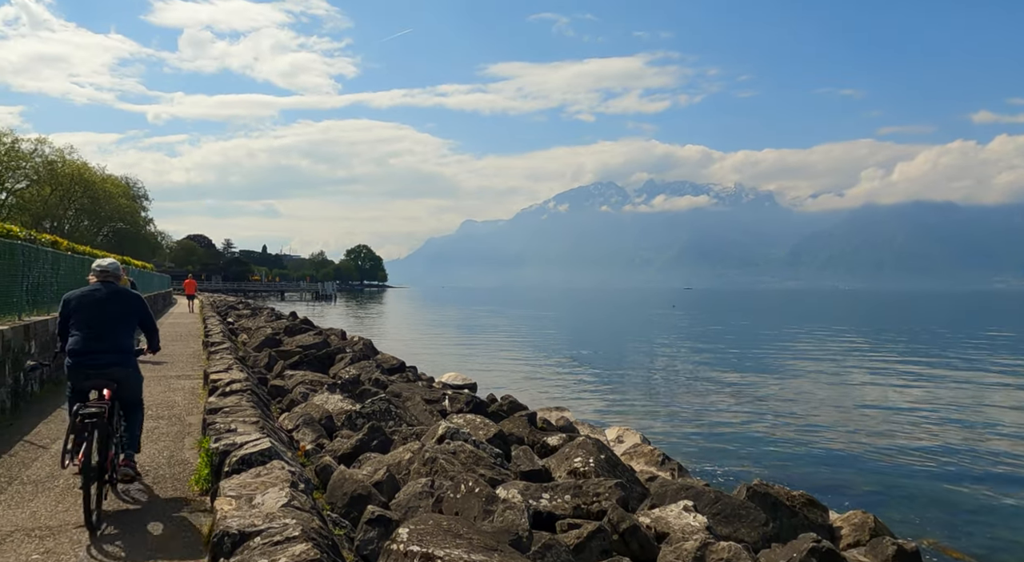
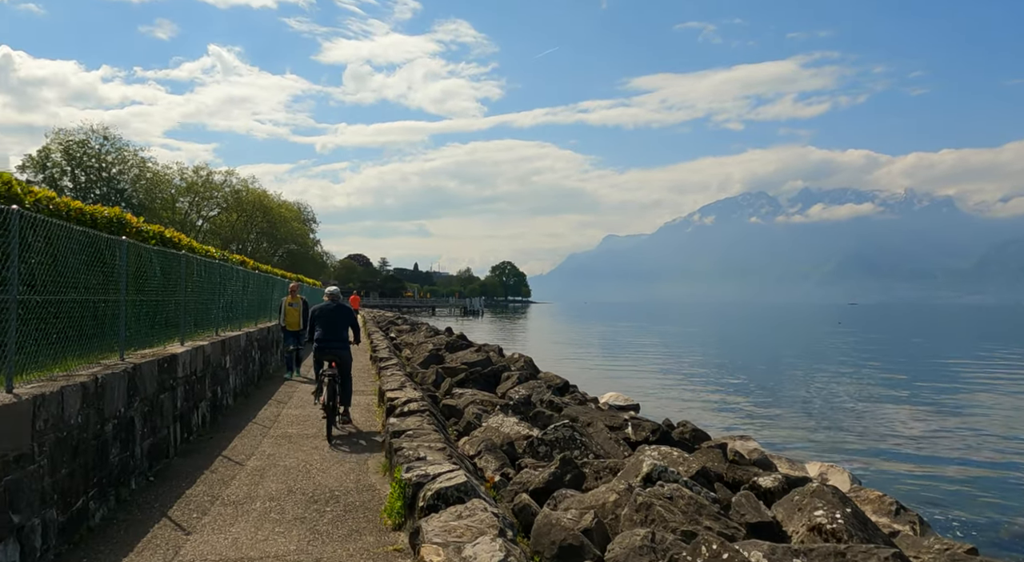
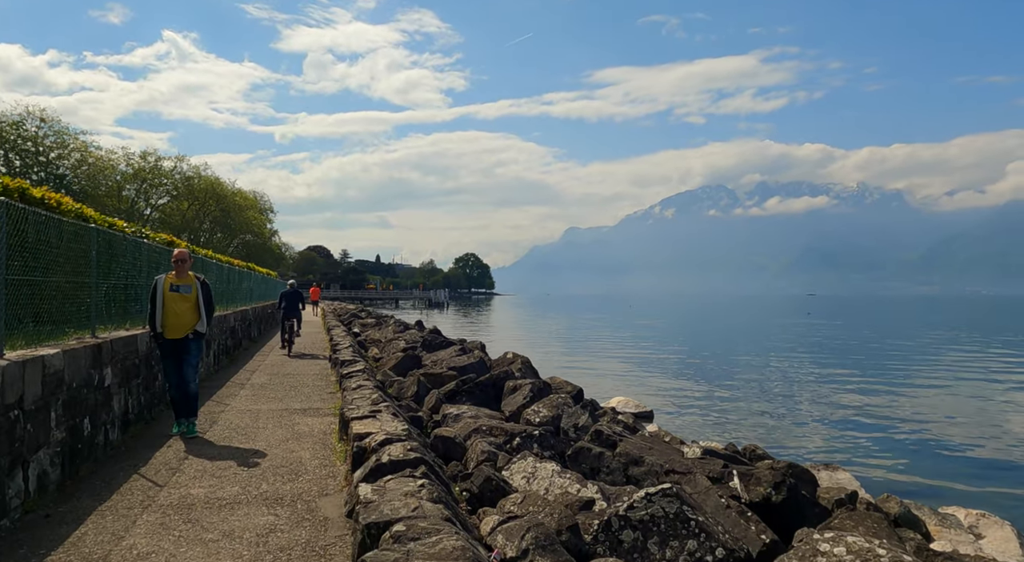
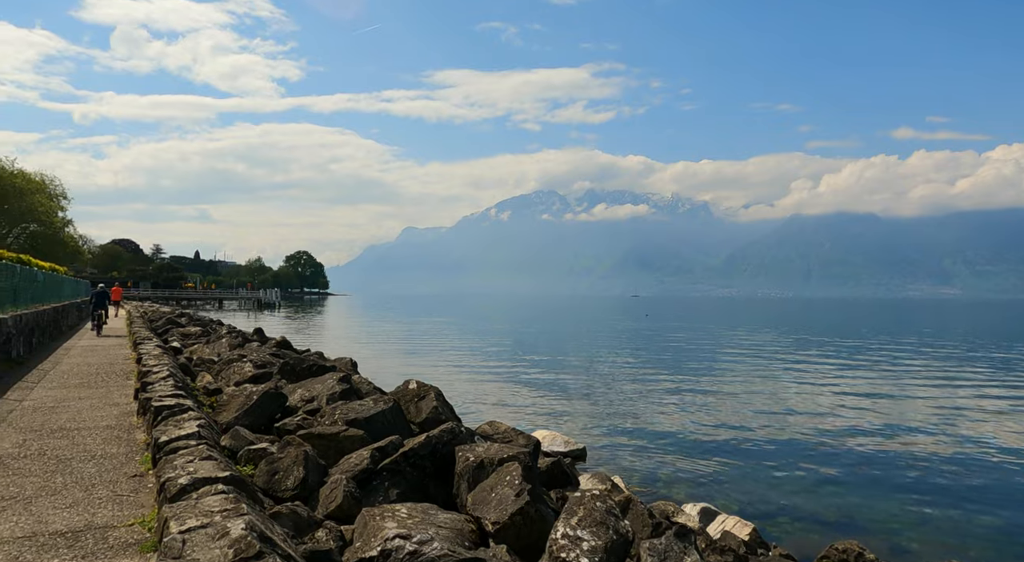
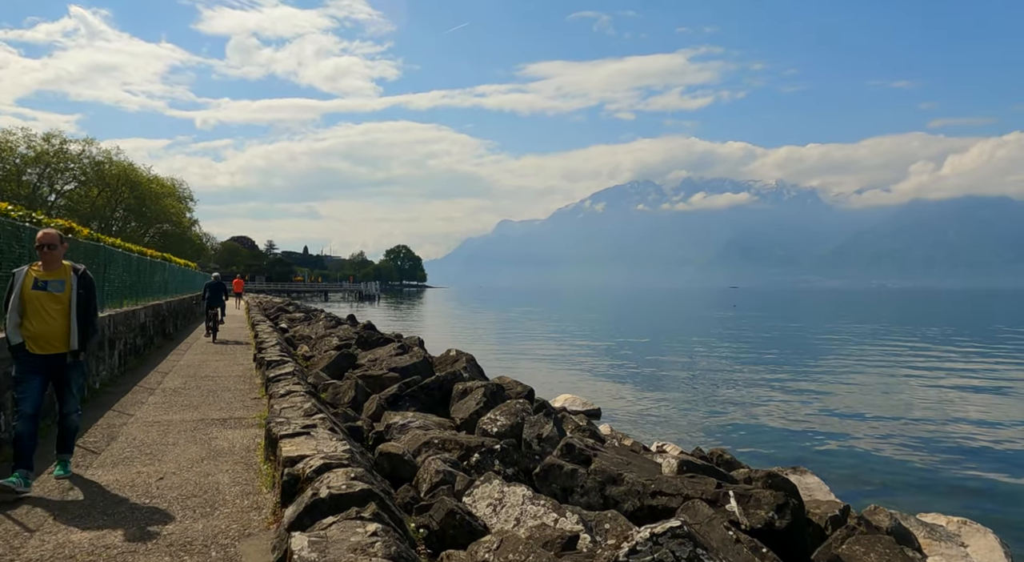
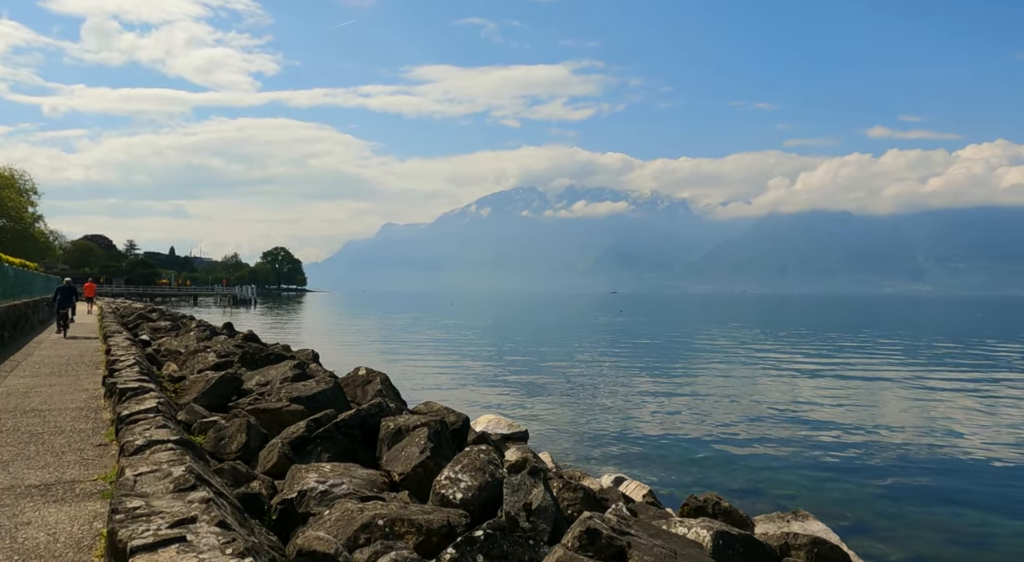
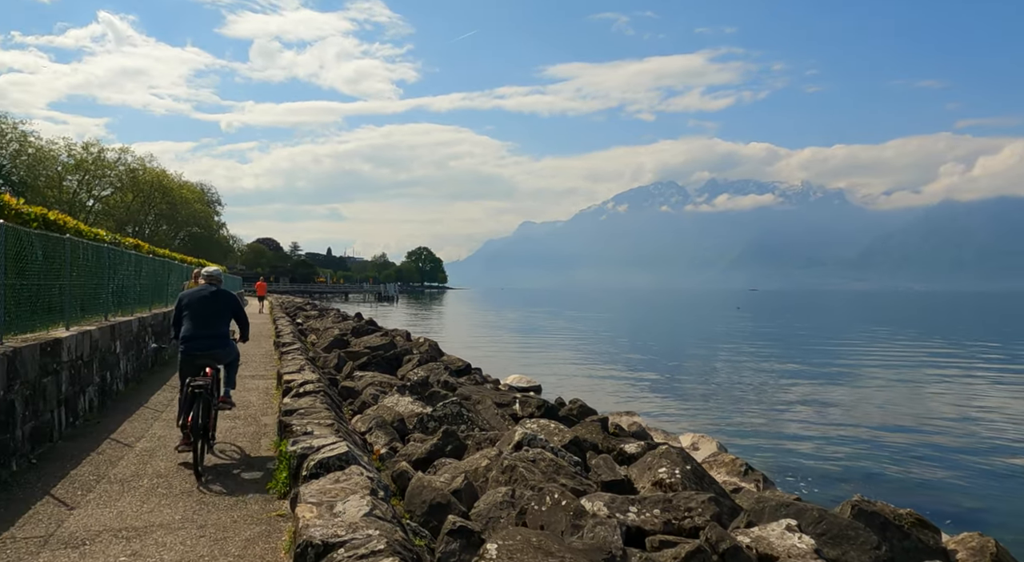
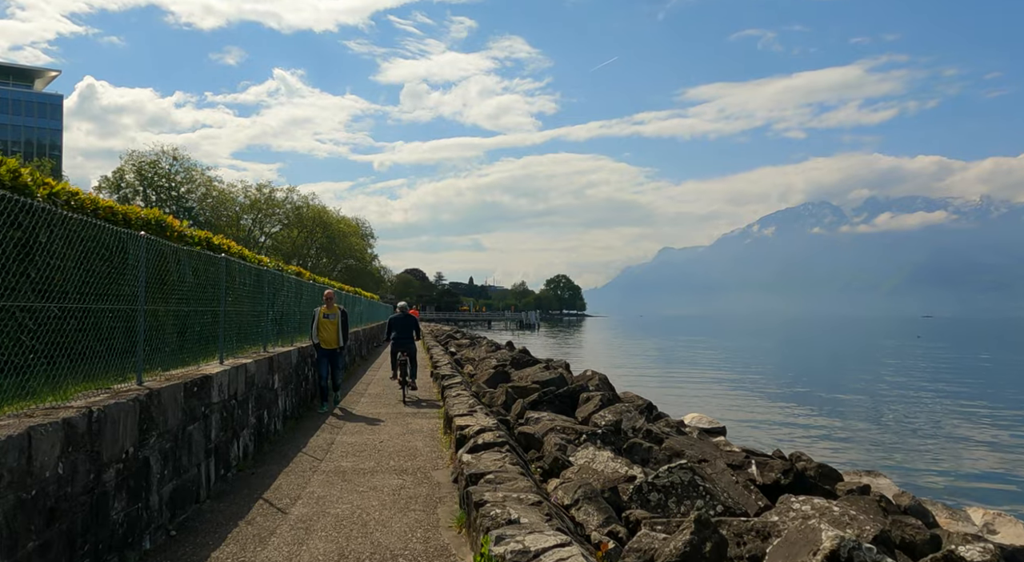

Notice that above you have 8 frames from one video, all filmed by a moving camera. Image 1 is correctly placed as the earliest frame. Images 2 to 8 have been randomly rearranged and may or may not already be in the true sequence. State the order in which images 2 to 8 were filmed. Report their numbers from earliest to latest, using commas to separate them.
7, 2, 8, 3, 5, 6, 4
